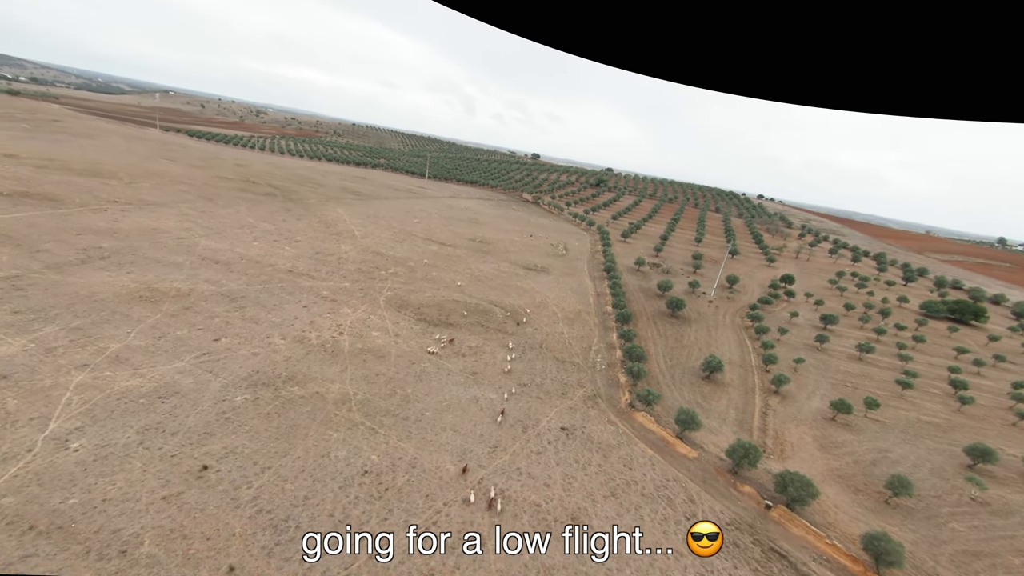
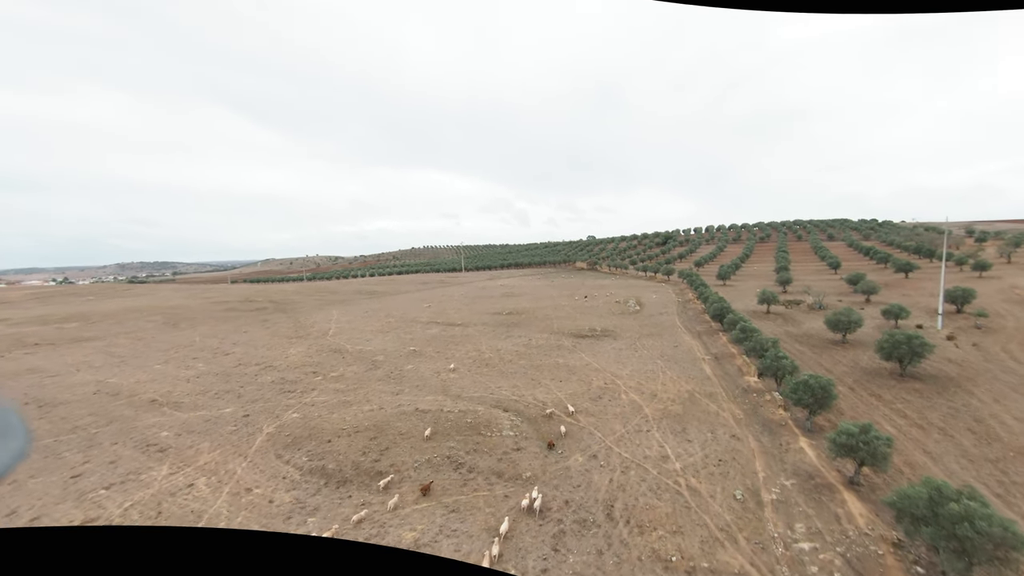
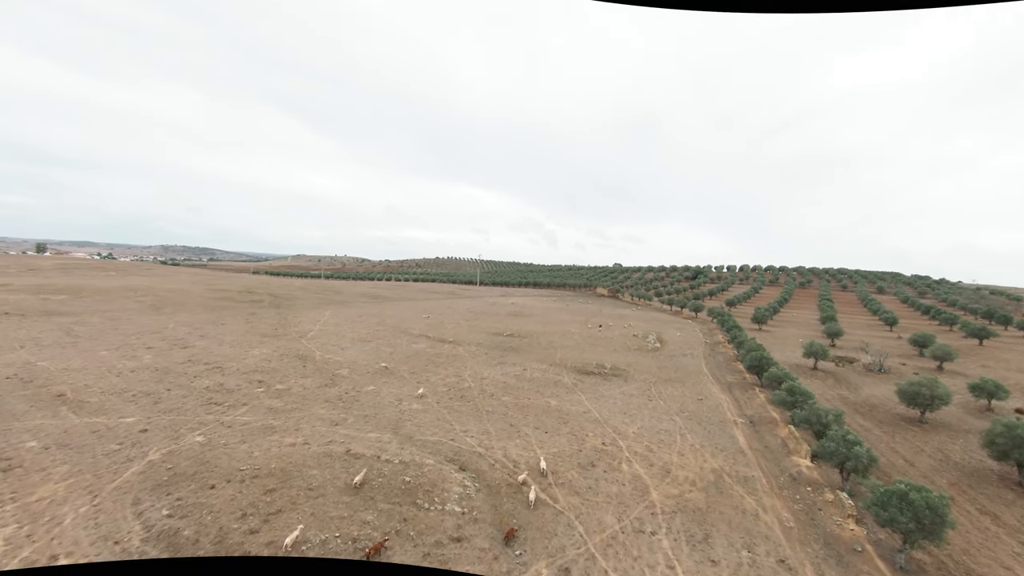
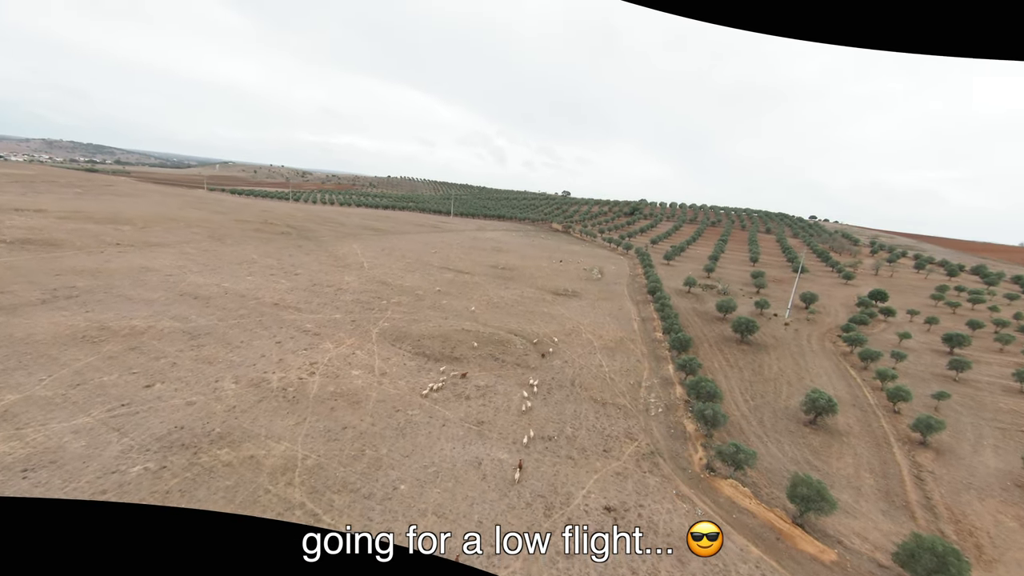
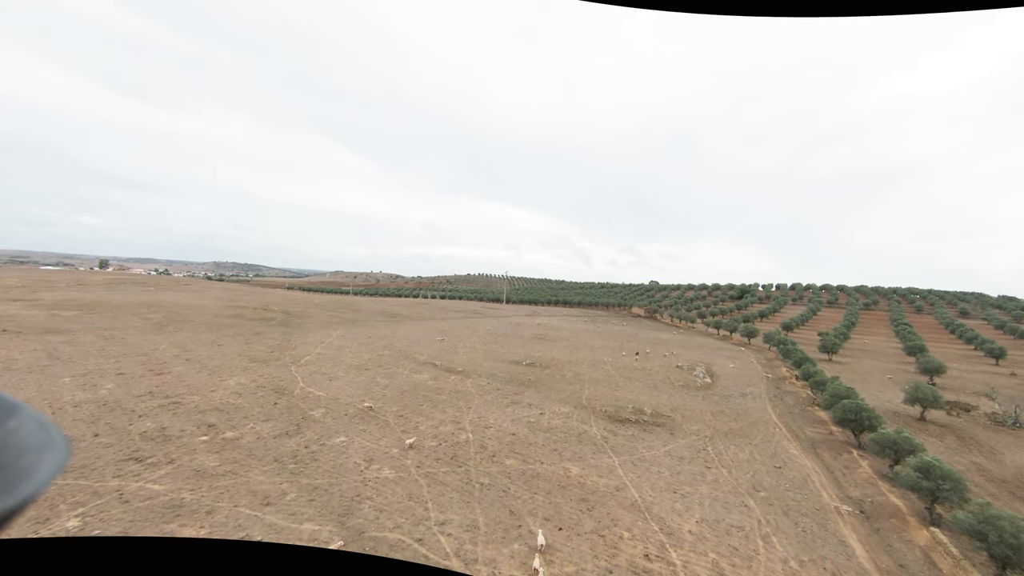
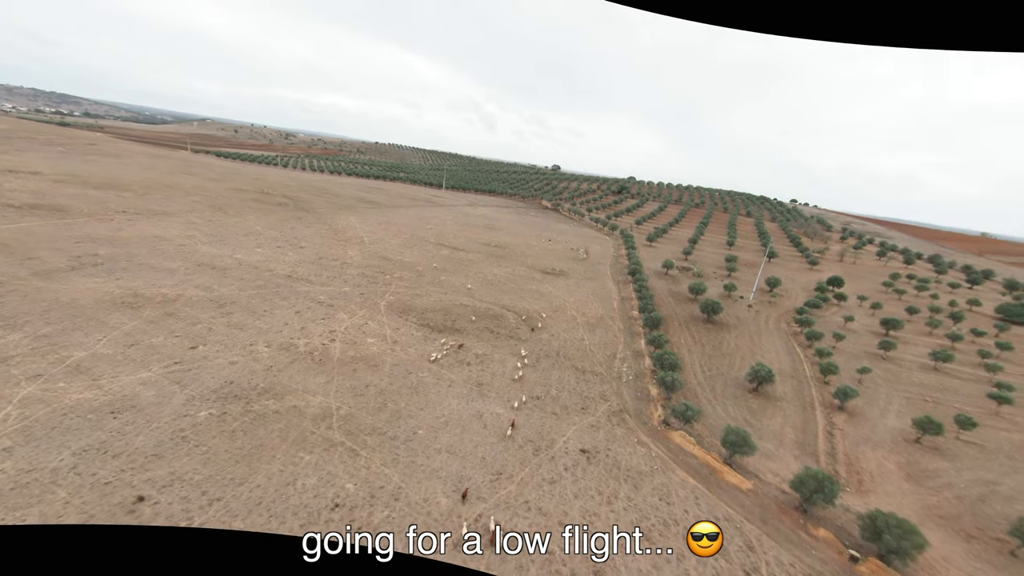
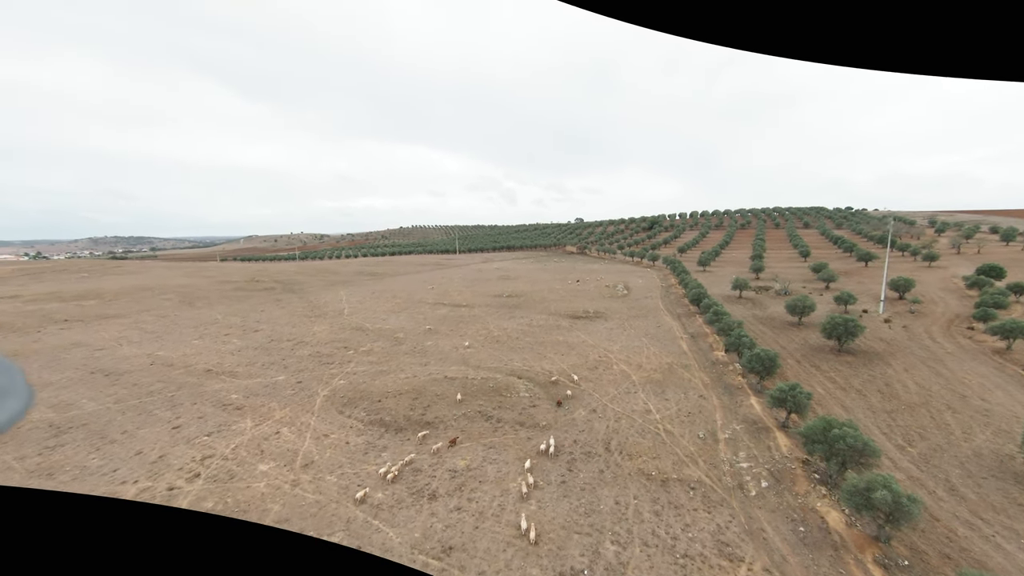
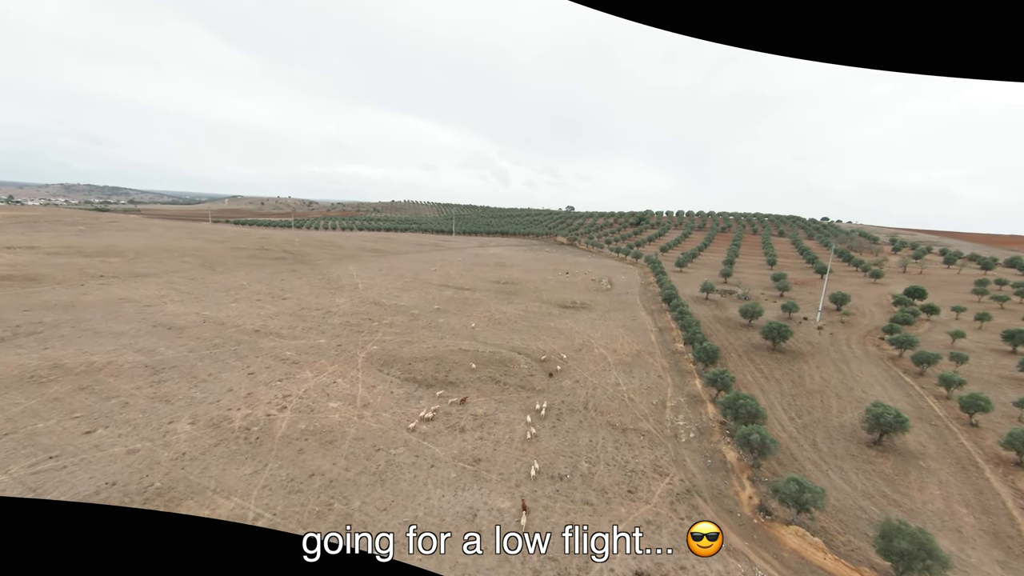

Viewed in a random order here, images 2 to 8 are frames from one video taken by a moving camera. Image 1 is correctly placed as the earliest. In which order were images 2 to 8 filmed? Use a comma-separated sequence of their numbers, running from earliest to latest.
6, 4, 8, 7, 2, 3, 5
